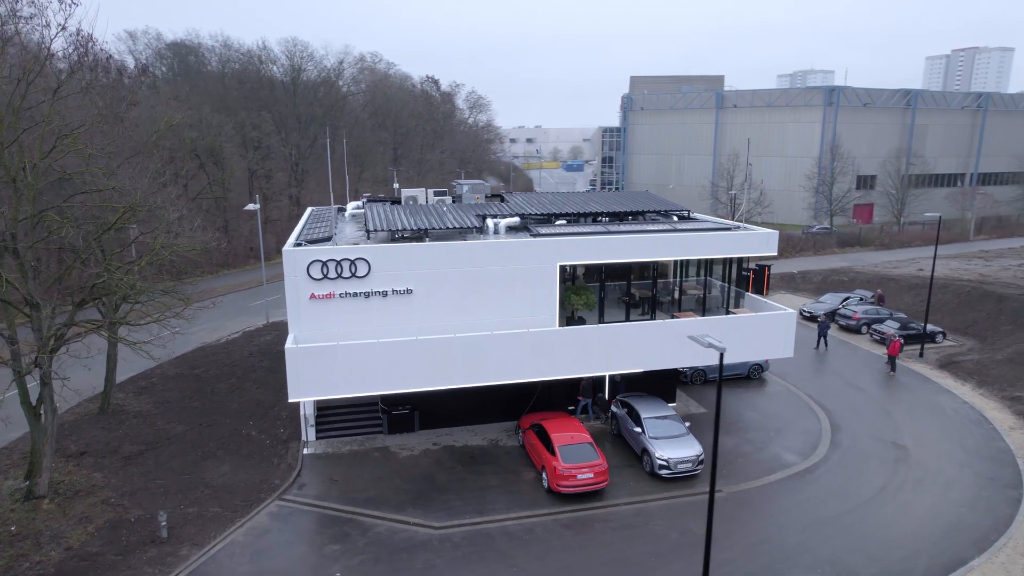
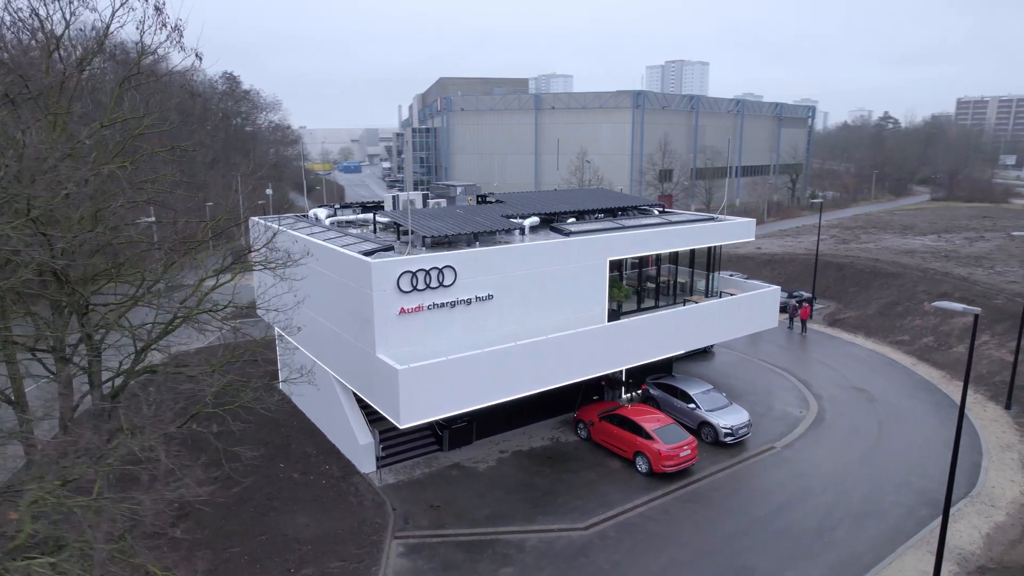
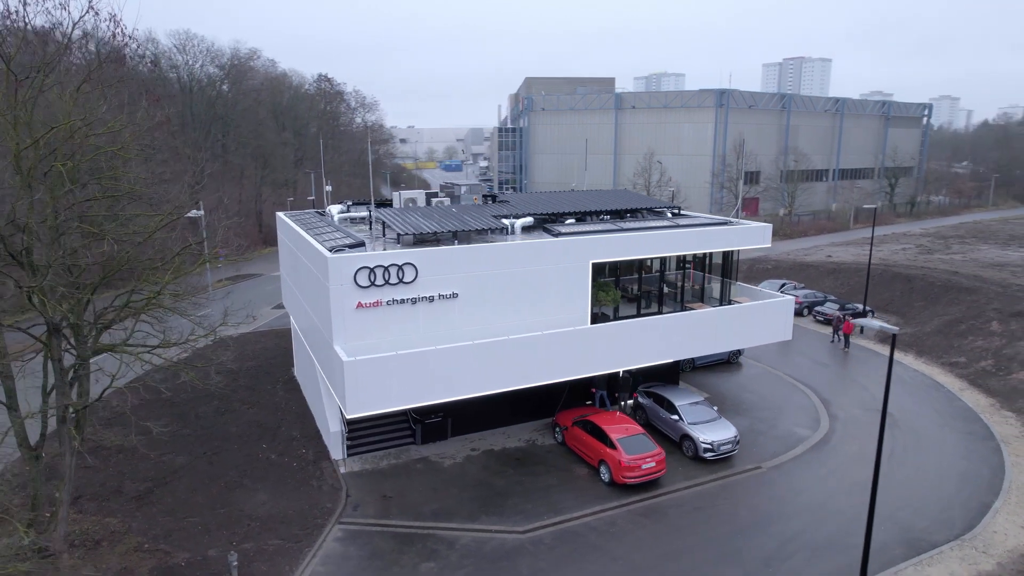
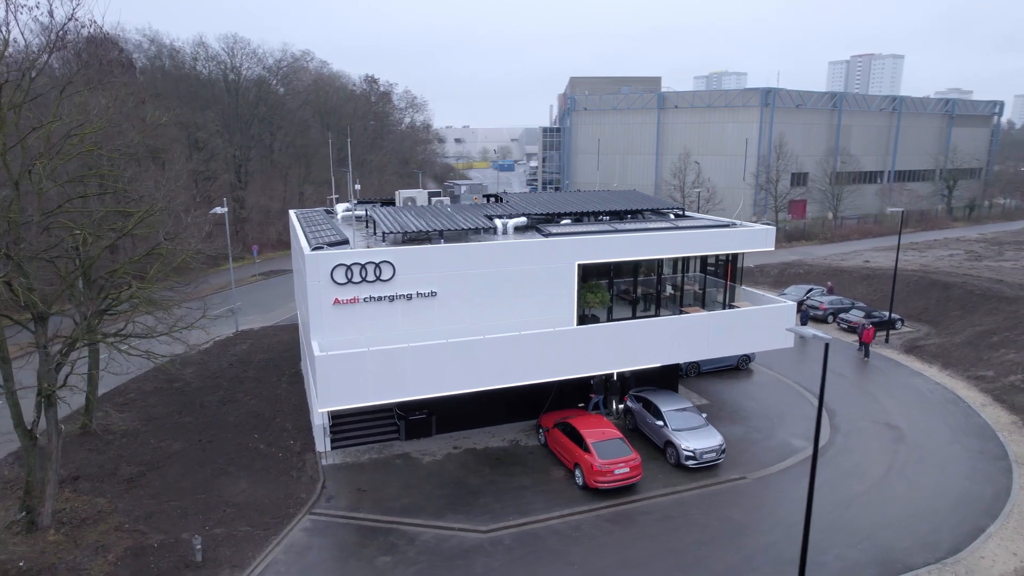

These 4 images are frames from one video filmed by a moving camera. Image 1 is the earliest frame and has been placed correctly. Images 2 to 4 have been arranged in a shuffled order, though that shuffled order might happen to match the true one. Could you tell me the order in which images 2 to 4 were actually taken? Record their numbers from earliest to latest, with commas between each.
4, 3, 2
